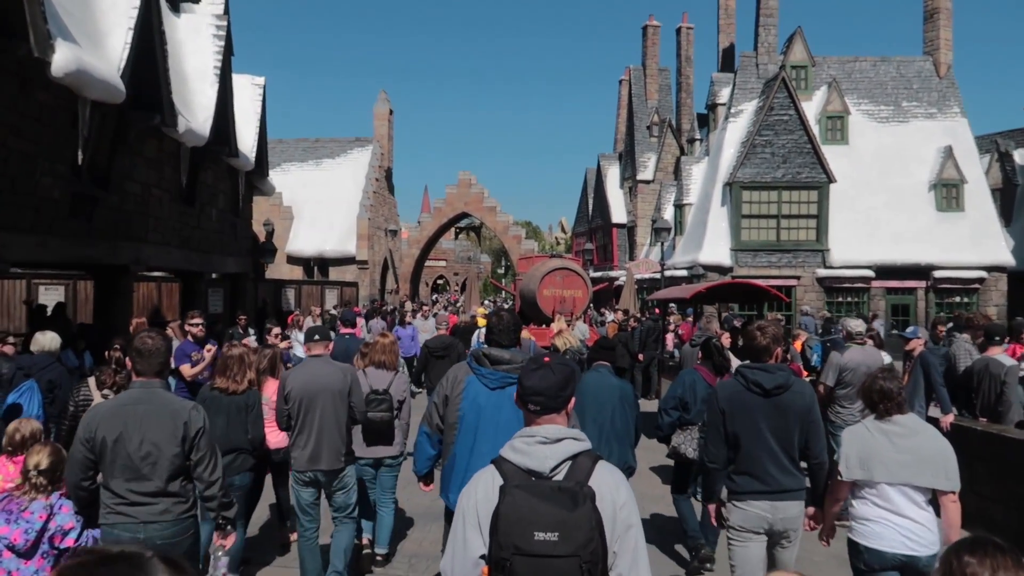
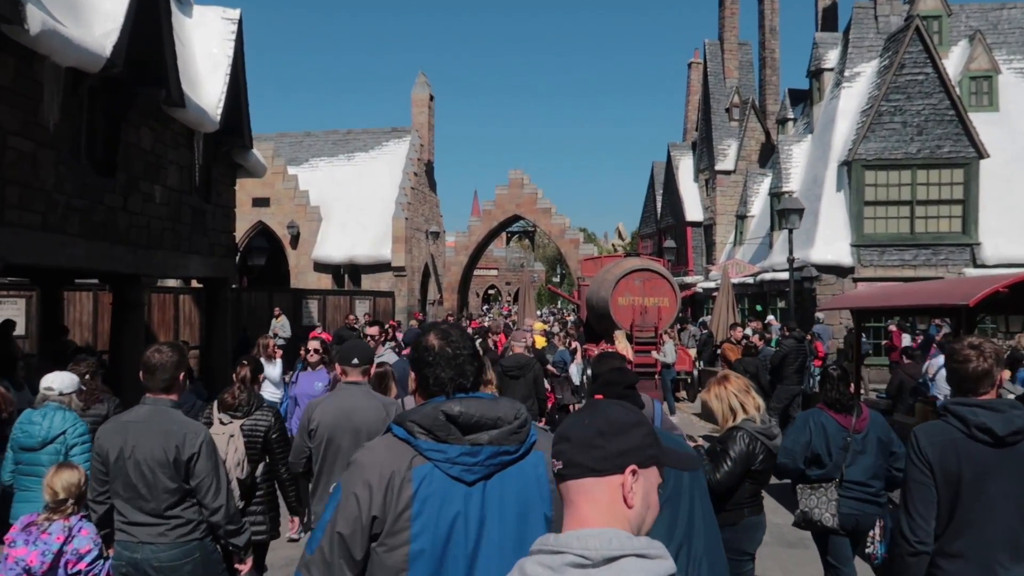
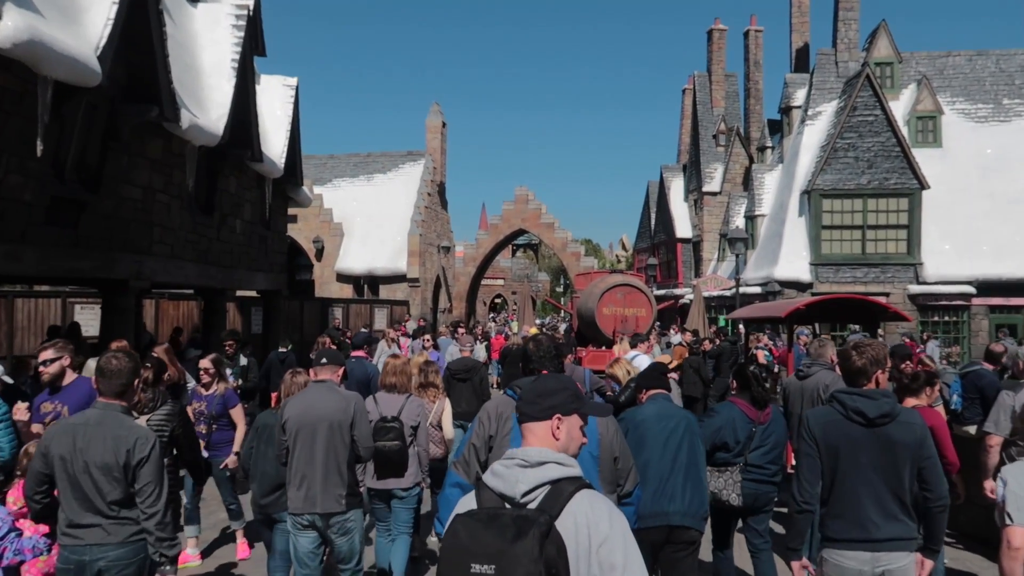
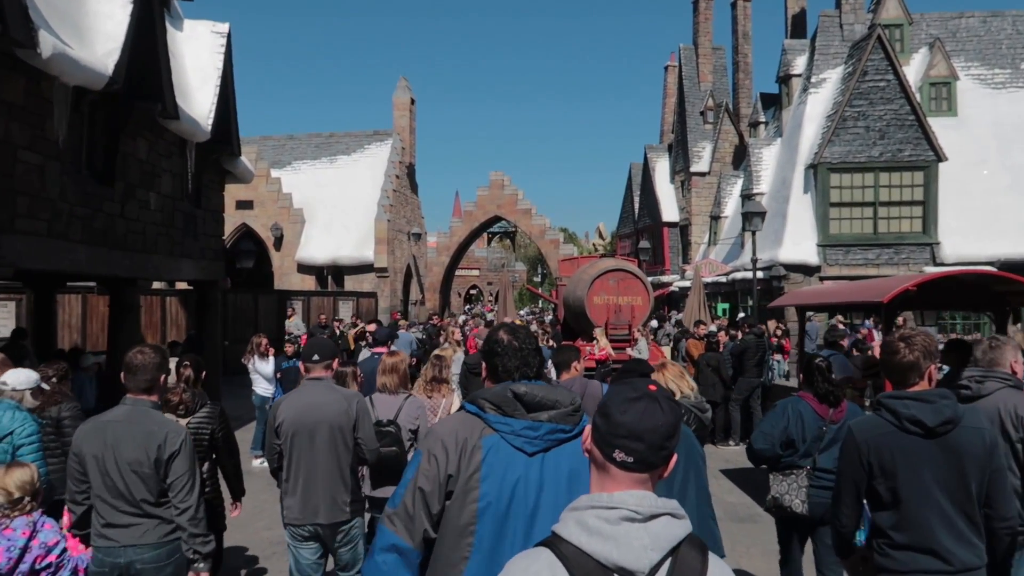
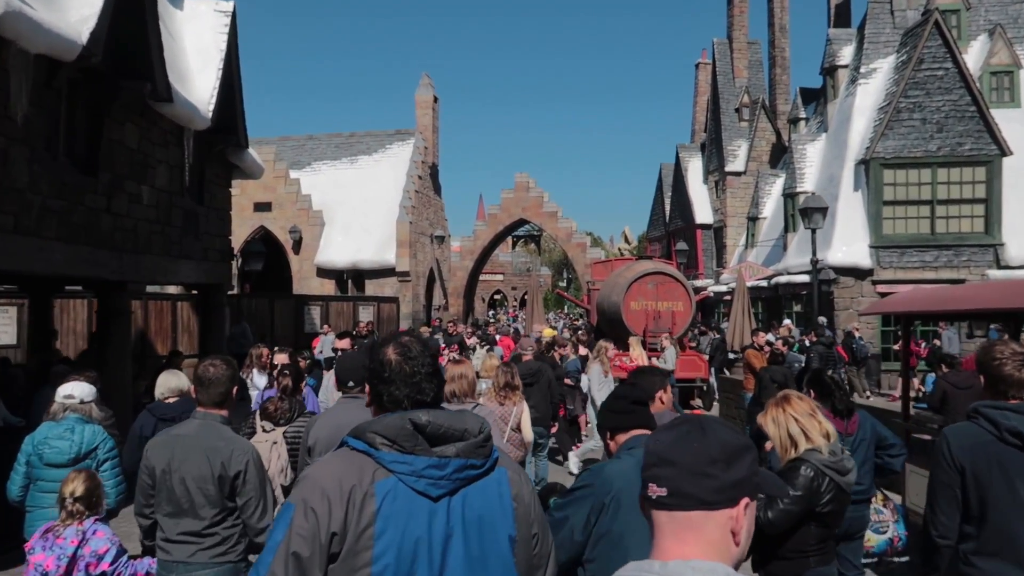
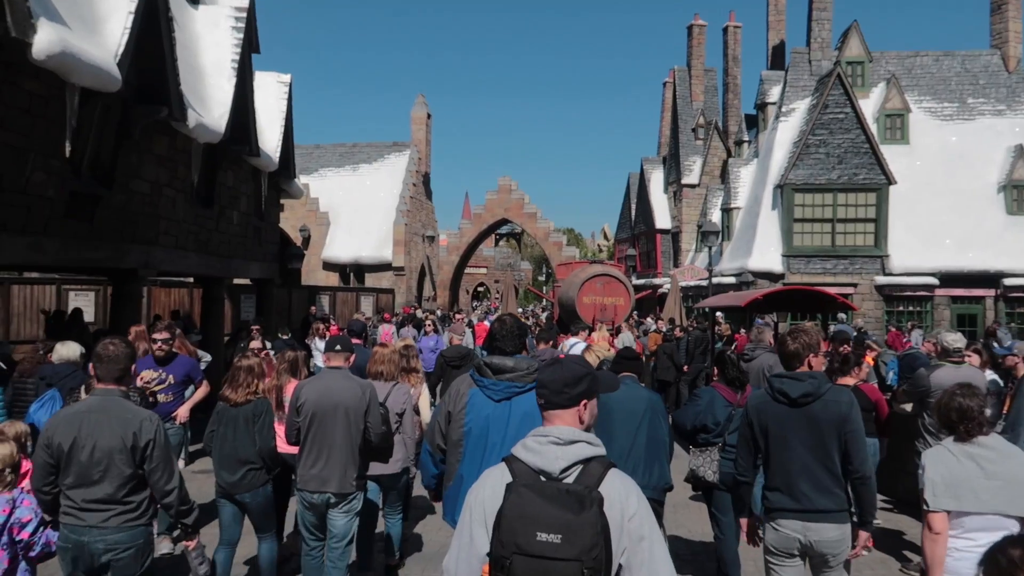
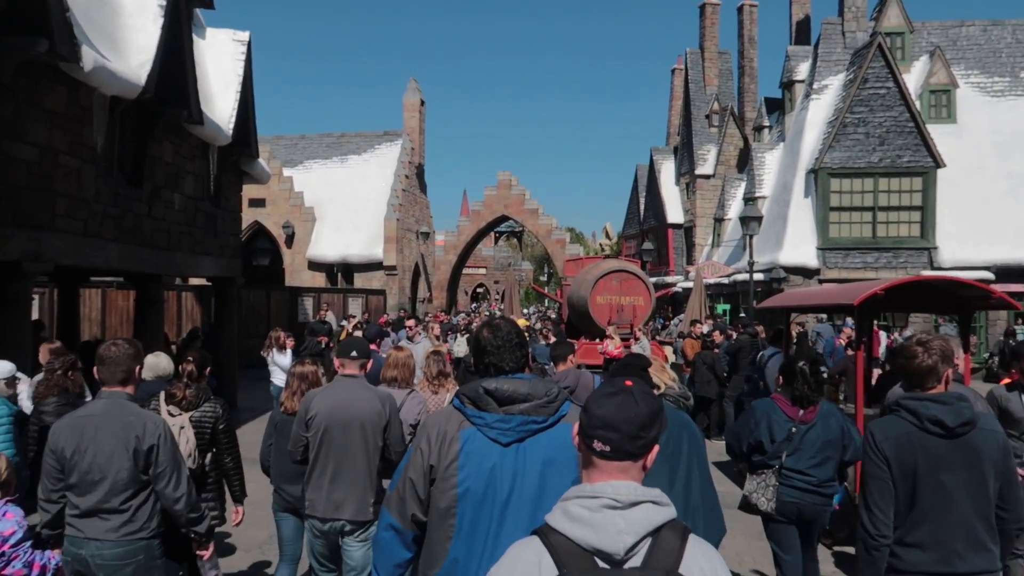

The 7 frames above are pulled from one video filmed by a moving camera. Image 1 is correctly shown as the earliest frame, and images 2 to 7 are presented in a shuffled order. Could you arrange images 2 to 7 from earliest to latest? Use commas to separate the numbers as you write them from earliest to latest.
6, 3, 7, 4, 2, 5
